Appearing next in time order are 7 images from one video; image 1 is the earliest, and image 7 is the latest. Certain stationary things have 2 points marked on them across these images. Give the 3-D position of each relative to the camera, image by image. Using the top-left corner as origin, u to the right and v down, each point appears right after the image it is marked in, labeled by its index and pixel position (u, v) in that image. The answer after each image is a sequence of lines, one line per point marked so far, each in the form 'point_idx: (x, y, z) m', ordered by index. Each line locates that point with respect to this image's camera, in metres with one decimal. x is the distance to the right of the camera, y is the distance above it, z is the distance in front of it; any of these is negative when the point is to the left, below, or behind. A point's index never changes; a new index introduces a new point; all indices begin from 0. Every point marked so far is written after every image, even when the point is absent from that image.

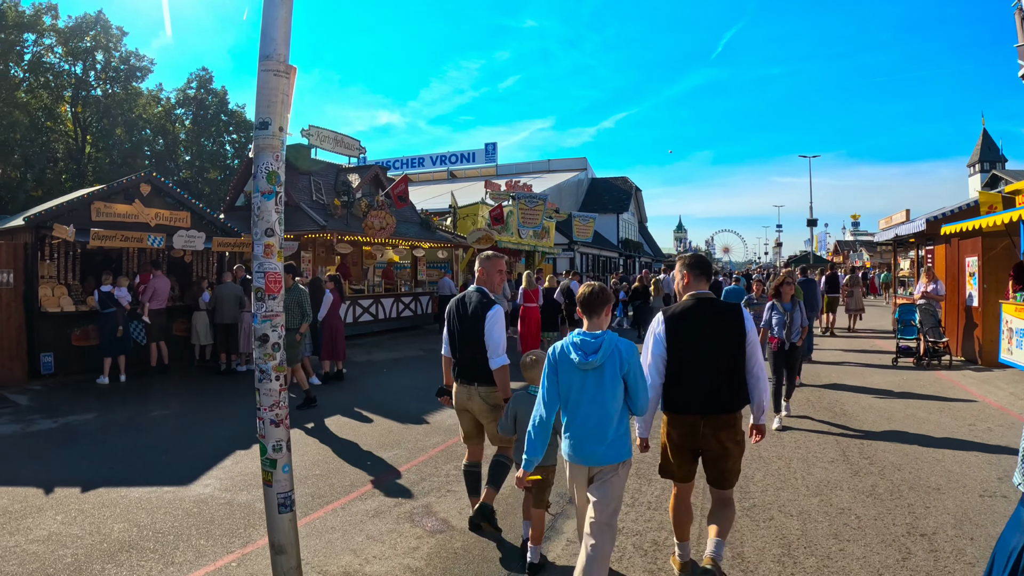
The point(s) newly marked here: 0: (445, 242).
0: (-1.6, +1.3, +17.0) m
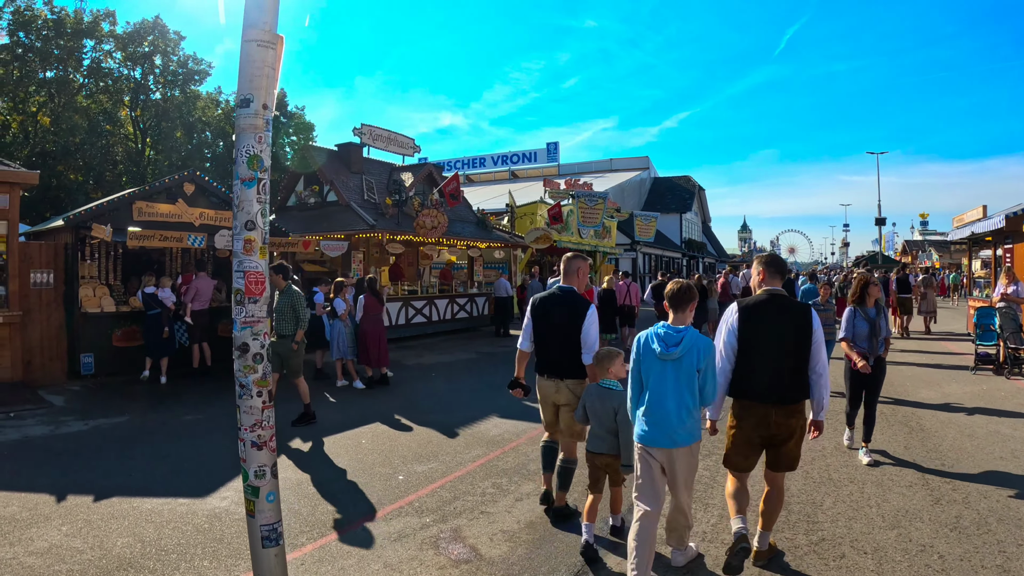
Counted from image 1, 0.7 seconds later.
0: (-0.2, +1.2, +16.6) m
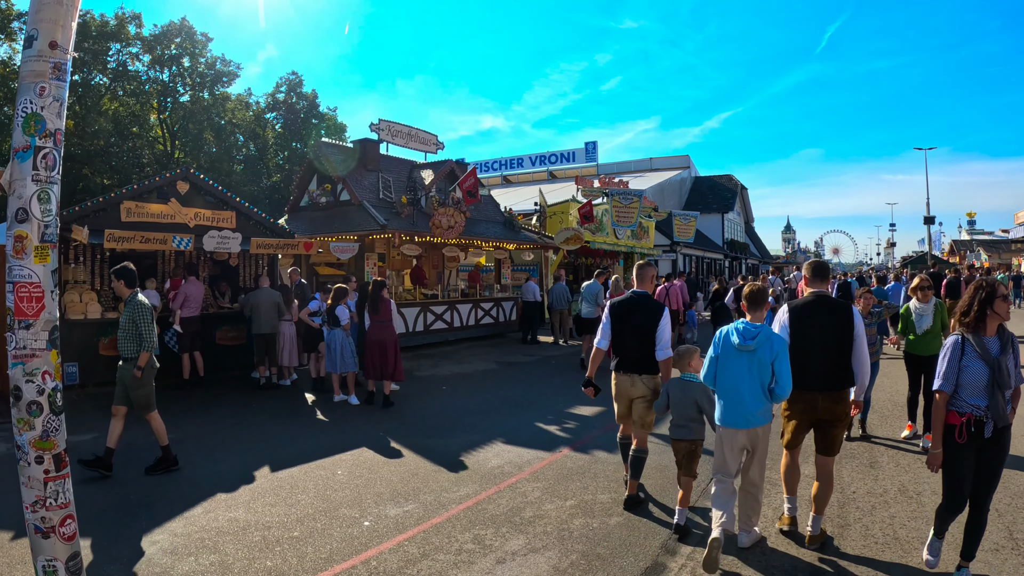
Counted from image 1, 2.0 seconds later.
0: (+0.4, +1.1, +15.6) m
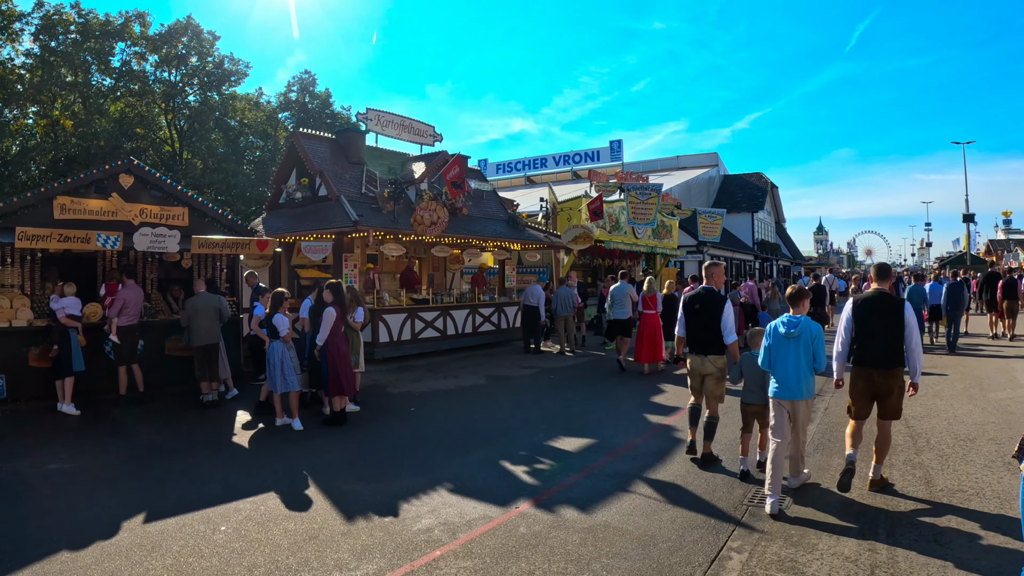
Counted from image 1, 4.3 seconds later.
0: (+0.5, +1.1, +14.2) m
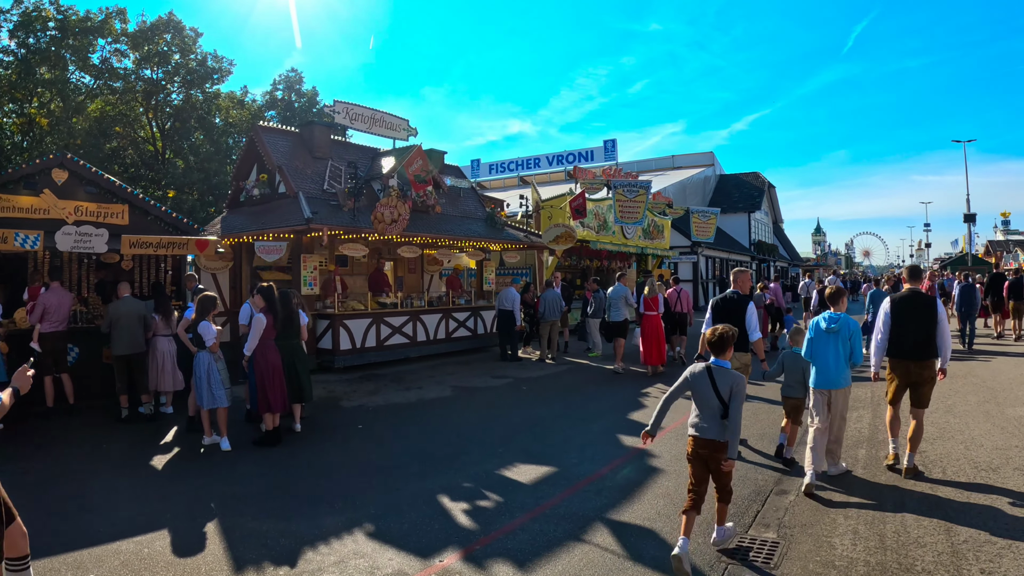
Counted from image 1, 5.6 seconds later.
0: (0.0, +1.0, +13.4) m
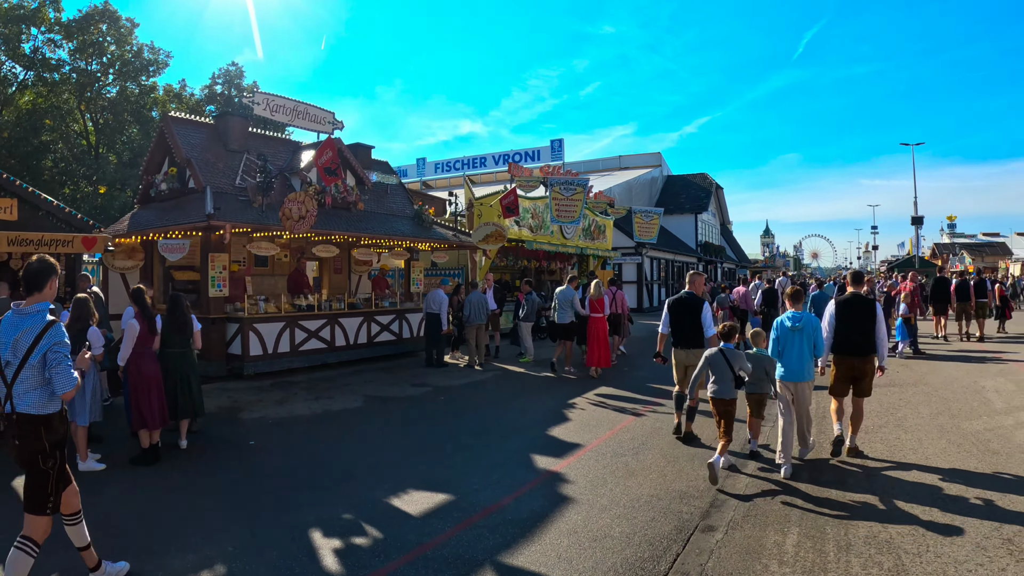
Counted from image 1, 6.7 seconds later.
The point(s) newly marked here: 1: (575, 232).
0: (-1.4, +1.0, +12.8) m
1: (+1.7, +1.5, +16.7) m
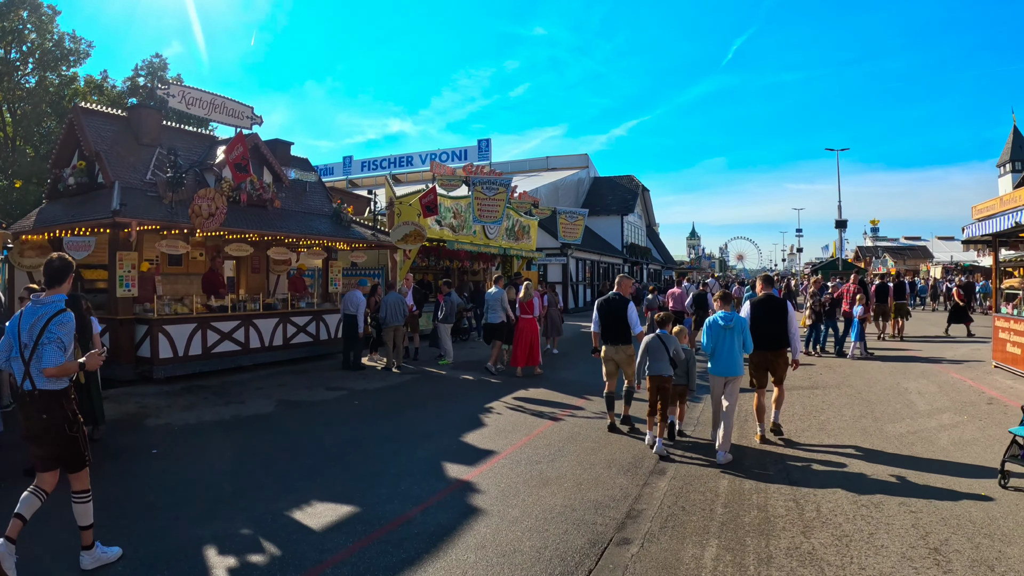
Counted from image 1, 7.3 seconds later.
0: (-2.9, +1.0, +12.3) m
1: (-0.3, +1.5, +16.5) m
